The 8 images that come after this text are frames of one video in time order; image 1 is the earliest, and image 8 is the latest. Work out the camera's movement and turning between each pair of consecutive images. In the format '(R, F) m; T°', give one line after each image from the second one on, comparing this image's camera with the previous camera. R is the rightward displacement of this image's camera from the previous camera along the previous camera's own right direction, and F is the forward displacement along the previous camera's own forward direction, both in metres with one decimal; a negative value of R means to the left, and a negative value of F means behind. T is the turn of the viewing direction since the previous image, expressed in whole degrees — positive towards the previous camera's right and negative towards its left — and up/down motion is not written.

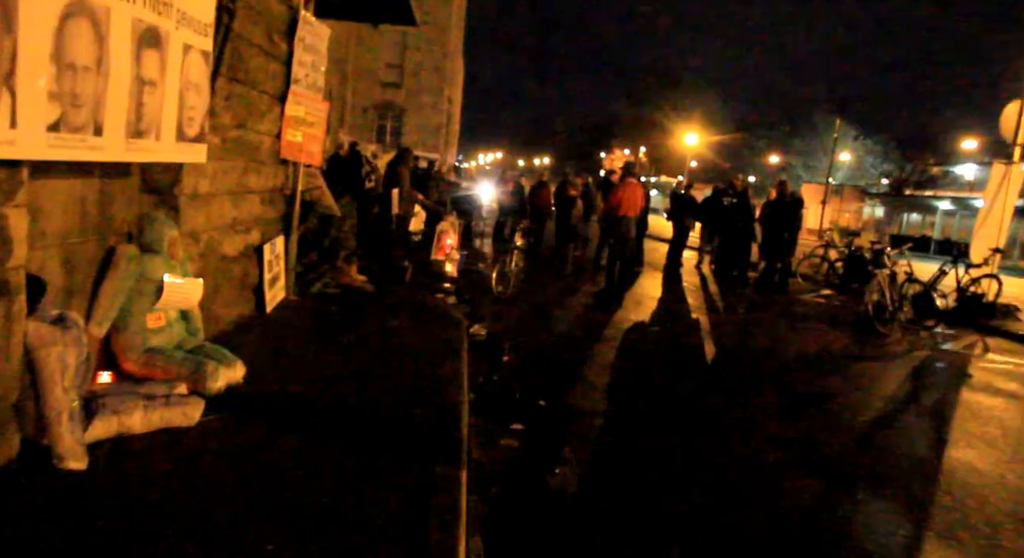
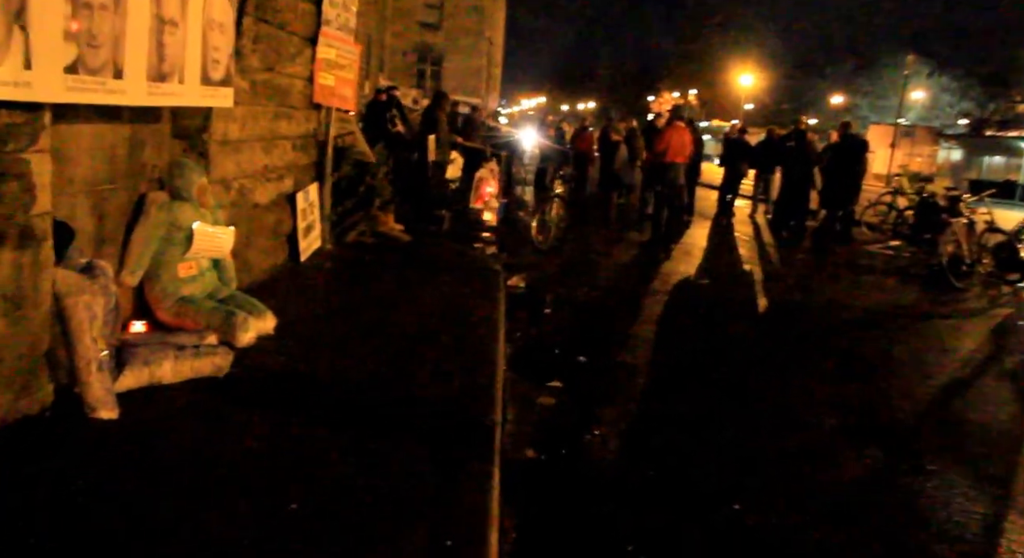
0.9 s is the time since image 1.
(0.0, +0.2) m; -3°
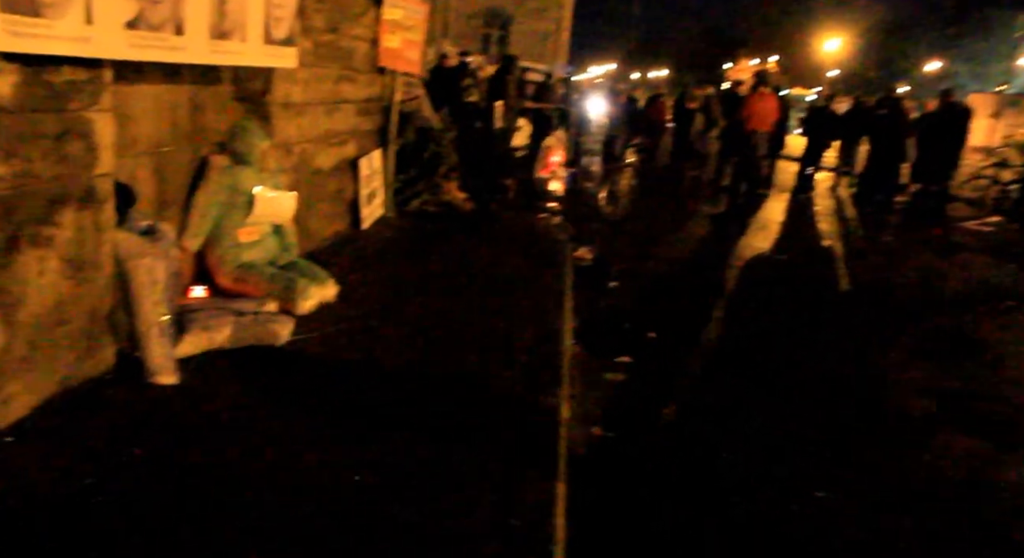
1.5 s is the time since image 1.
(0.0, +0.2) m; -4°
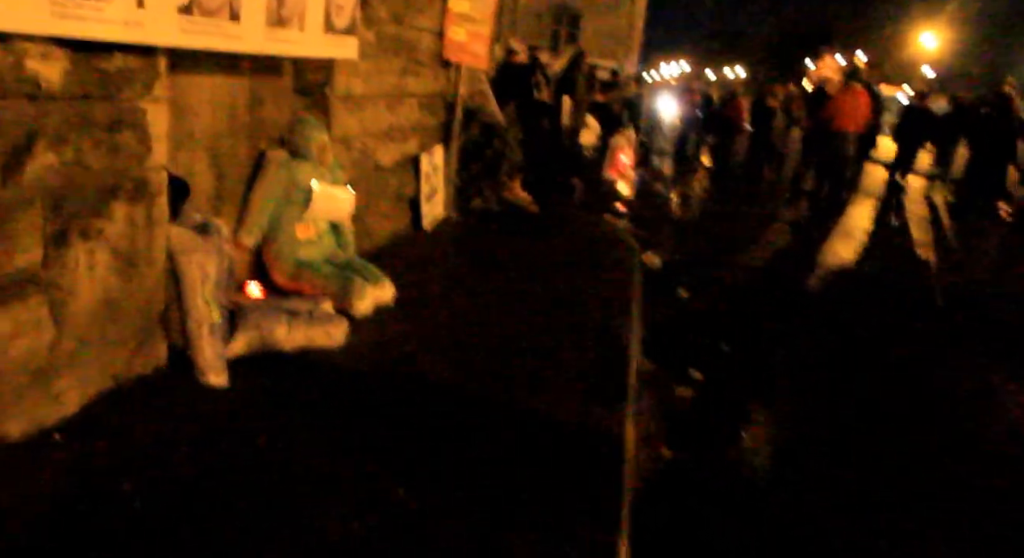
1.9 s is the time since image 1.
(0.0, +0.2) m; -5°
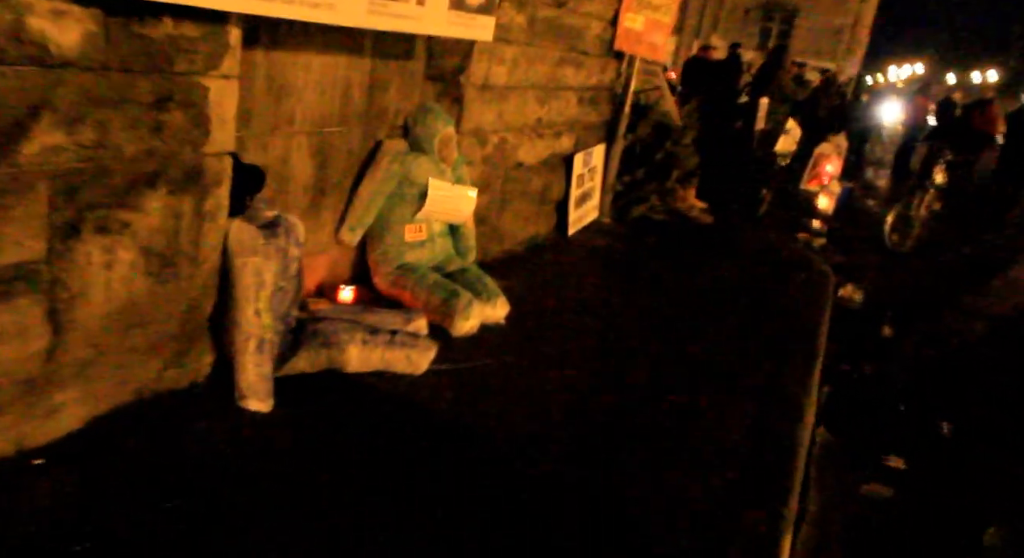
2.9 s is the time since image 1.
(+0.2, +0.7) m; -14°
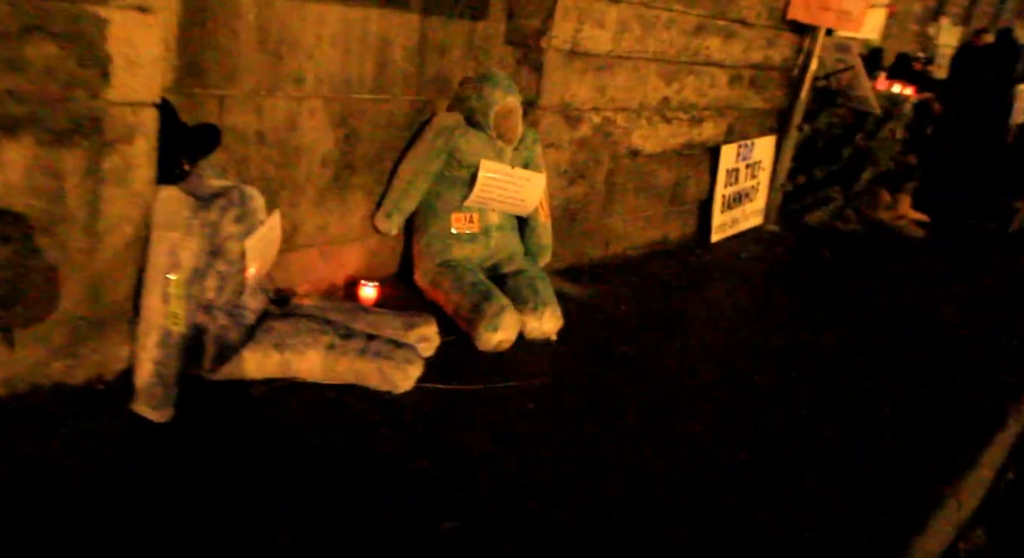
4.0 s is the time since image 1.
(+0.7, +0.9) m; -17°
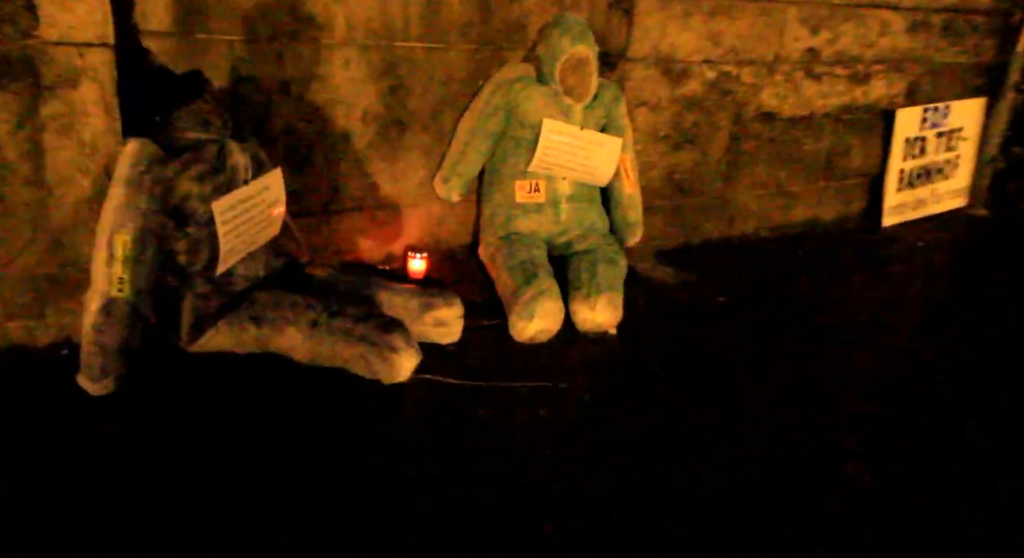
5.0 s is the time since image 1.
(+0.4, +0.5) m; -13°
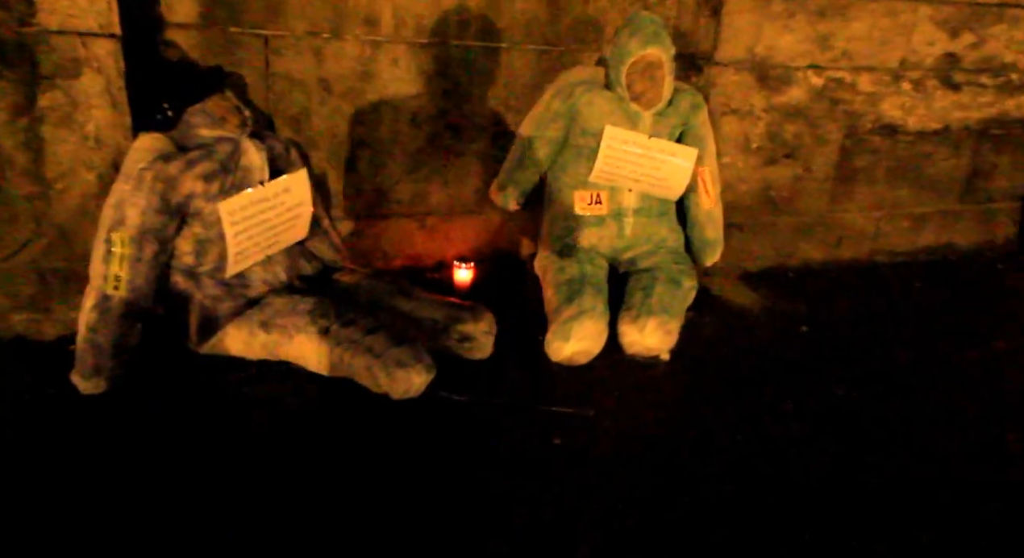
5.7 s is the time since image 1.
(+0.3, +0.2) m; -10°
